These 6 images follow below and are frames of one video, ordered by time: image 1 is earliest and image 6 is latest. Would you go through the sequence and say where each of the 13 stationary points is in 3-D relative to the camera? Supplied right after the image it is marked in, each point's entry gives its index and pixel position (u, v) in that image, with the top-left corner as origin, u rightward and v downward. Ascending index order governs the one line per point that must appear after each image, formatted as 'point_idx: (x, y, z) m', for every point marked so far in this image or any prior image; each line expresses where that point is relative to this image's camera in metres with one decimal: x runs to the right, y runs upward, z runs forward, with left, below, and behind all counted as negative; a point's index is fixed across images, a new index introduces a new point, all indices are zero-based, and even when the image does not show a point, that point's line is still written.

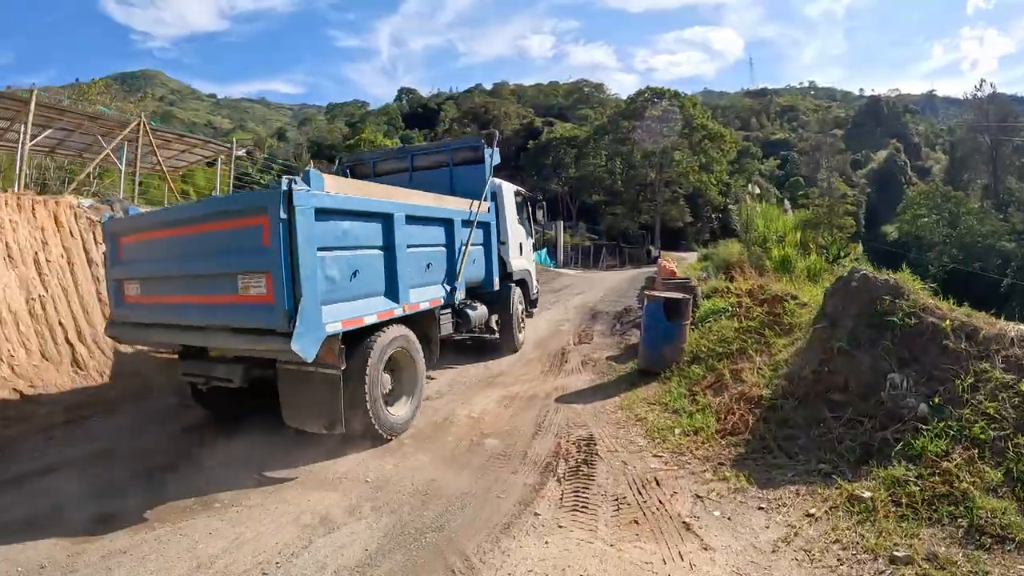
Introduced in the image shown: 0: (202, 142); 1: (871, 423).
0: (-7.1, +3.4, +14.3) m
1: (+2.2, -0.8, +3.8) m
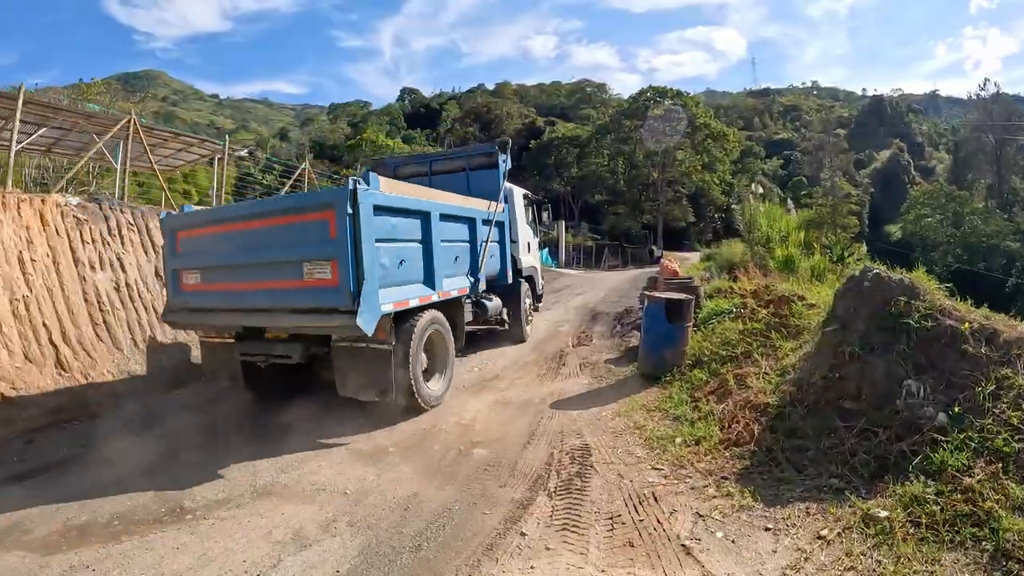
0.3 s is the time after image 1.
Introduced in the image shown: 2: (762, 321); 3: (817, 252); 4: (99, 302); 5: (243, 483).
0: (-7.2, +3.4, +14.1) m
1: (+2.2, -0.8, +3.5) m
2: (+2.2, -0.3, +5.4) m
3: (+6.3, +0.7, +12.6) m
4: (-5.8, -0.2, +8.5) m
5: (-2.1, -1.5, +4.6) m
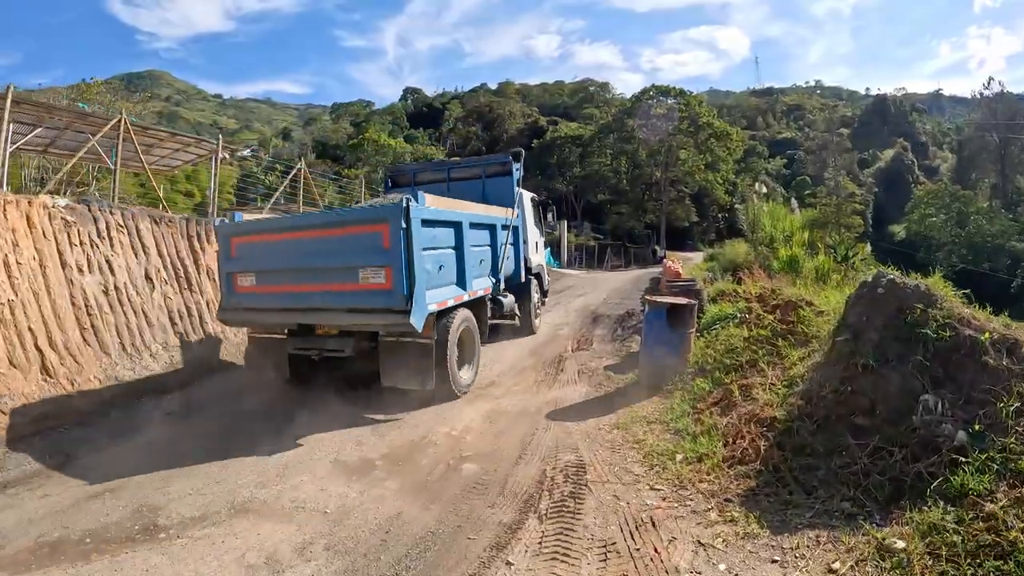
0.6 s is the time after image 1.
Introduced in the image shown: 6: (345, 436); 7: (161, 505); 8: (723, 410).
0: (-7.2, +3.4, +13.9) m
1: (+2.1, -0.9, +3.3) m
2: (+2.2, -0.3, +5.1) m
3: (+6.3, +0.7, +12.3) m
4: (-5.8, -0.2, +8.3) m
5: (-2.1, -1.5, +4.4) m
6: (-1.5, -1.3, +5.3) m
7: (-2.6, -1.6, +4.5) m
8: (+1.5, -0.9, +4.3) m
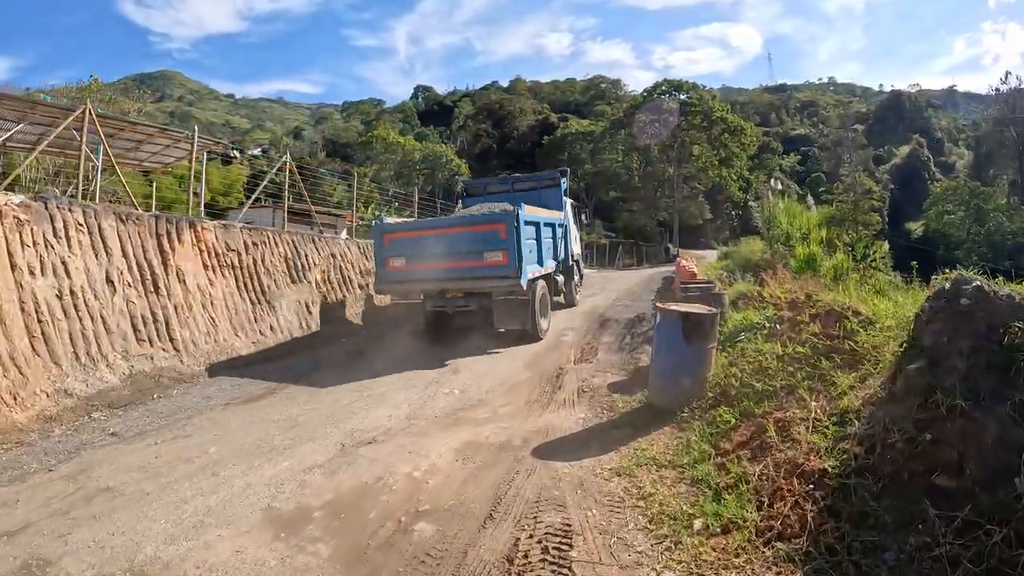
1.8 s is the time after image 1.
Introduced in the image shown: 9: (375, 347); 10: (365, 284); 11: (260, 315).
0: (-7.2, +3.3, +13.1) m
1: (+1.9, -0.9, +2.3) m
2: (+2.0, -0.4, +4.2) m
3: (+6.3, +0.7, +11.3) m
4: (-5.9, -0.3, +7.5) m
5: (-2.3, -1.6, +3.5) m
6: (-1.6, -1.3, +4.4) m
7: (-2.7, -1.6, +3.6) m
8: (+1.3, -0.9, +3.4) m
9: (-2.1, -0.9, +9.5) m
10: (-3.2, +0.1, +13.3) m
11: (-4.3, -0.5, +10.4) m
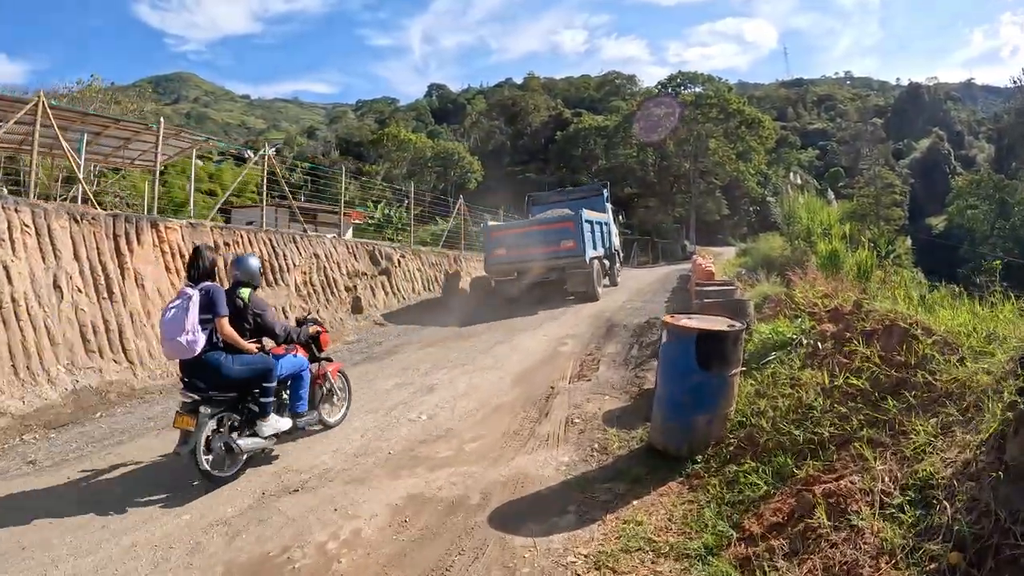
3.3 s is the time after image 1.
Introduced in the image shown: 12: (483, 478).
0: (-7.2, +3.3, +12.2) m
1: (+1.6, -1.0, +1.3) m
2: (+1.8, -0.4, +3.1) m
3: (+6.2, +0.7, +10.1) m
4: (-6.0, -0.4, +6.6) m
5: (-2.5, -1.7, +2.6) m
6: (-1.8, -1.4, +3.4) m
7: (-3.0, -1.7, +2.7) m
8: (+1.1, -1.0, +2.3) m
9: (-2.2, -1.0, +8.5) m
10: (-3.2, +0.1, +12.3) m
11: (-4.4, -0.5, +9.5) m
12: (-0.2, -1.1, +3.7) m
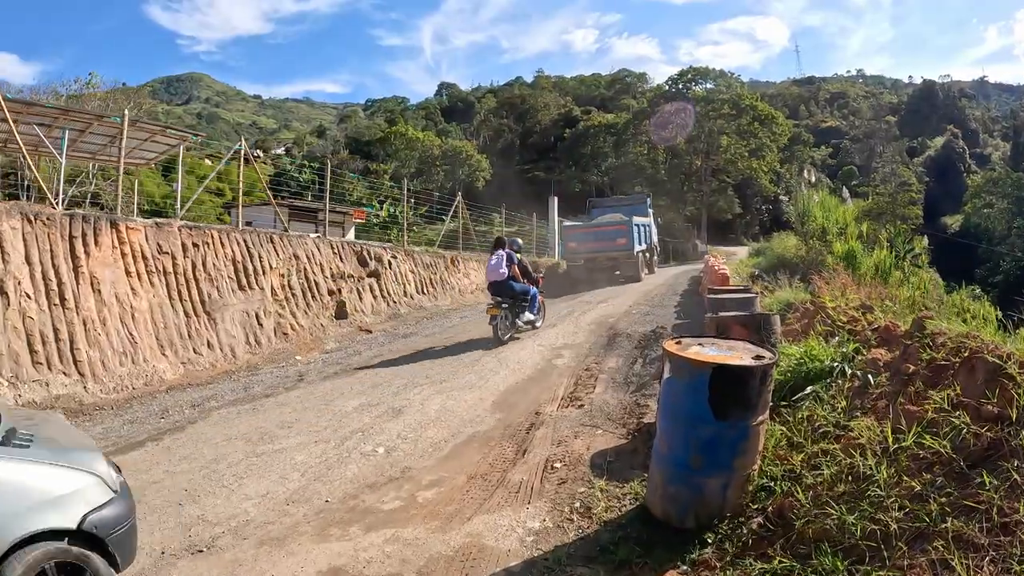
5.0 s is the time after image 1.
0: (-7.3, +3.2, +11.5) m
1: (+1.4, -1.1, +0.4) m
2: (+1.5, -0.5, +2.3) m
3: (+6.1, +0.6, +9.2) m
4: (-6.2, -0.4, +5.9) m
5: (-2.8, -1.7, +1.8) m
6: (-2.1, -1.5, +2.6) m
7: (-3.2, -1.8, +1.9) m
8: (+0.8, -1.0, +1.5) m
9: (-2.4, -1.0, +7.7) m
10: (-3.3, 0.0, +11.6) m
11: (-4.5, -0.6, +8.8) m
12: (-0.4, -1.2, +2.9) m
